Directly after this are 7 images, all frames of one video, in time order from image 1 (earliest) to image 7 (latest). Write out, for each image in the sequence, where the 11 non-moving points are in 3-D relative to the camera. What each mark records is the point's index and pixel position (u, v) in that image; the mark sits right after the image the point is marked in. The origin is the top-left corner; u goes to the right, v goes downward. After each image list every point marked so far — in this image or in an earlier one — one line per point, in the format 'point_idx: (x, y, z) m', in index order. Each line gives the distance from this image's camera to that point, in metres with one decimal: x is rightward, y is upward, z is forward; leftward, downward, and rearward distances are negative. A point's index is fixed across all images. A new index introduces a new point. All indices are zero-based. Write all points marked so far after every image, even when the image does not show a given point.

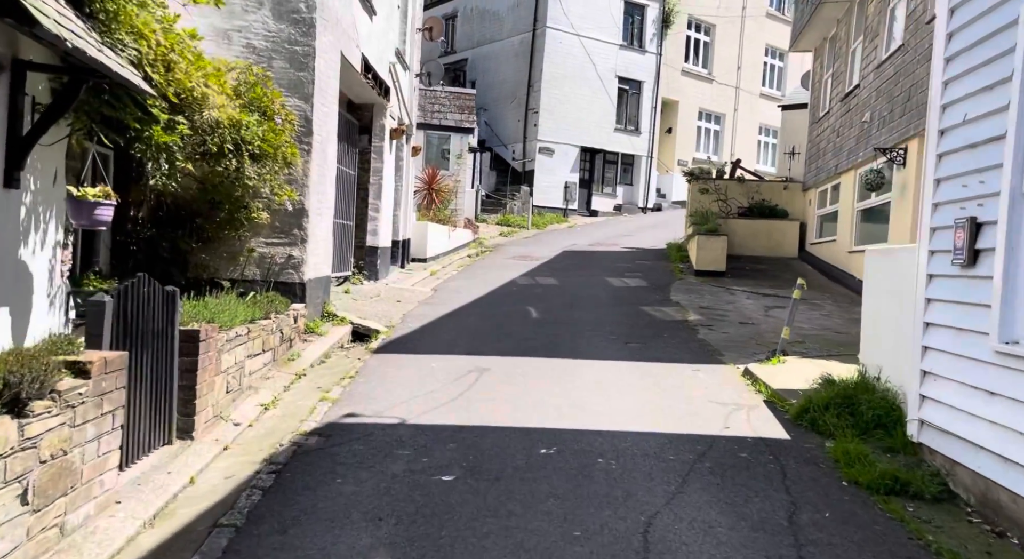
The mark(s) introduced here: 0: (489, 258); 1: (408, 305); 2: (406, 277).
0: (-0.5, +0.5, +18.7) m
1: (-1.5, -0.4, +11.6) m
2: (-1.9, 0.0, +14.5) m
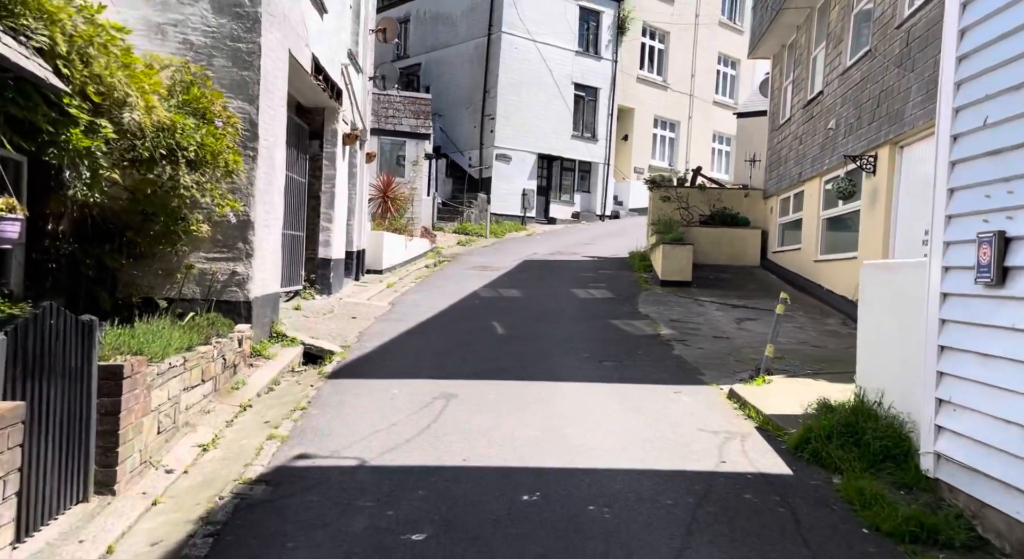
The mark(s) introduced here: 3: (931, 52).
0: (-1.5, +0.2, +18.0) m
1: (-2.0, -0.6, +10.9) m
2: (-2.6, -0.2, +13.8) m
3: (+4.8, +2.6, +9.2) m
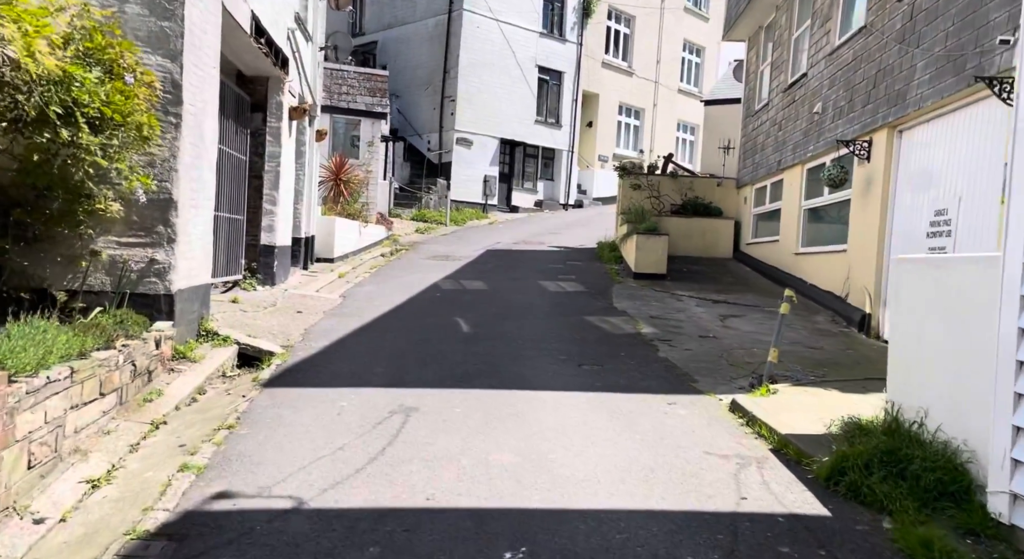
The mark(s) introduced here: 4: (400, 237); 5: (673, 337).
0: (-2.3, +0.5, +16.9) m
1: (-2.4, -0.5, +9.7) m
2: (-3.2, 0.0, +12.6) m
3: (+4.5, +2.7, +8.4) m
4: (-2.8, +1.1, +19.9) m
5: (+1.8, -0.6, +9.0) m
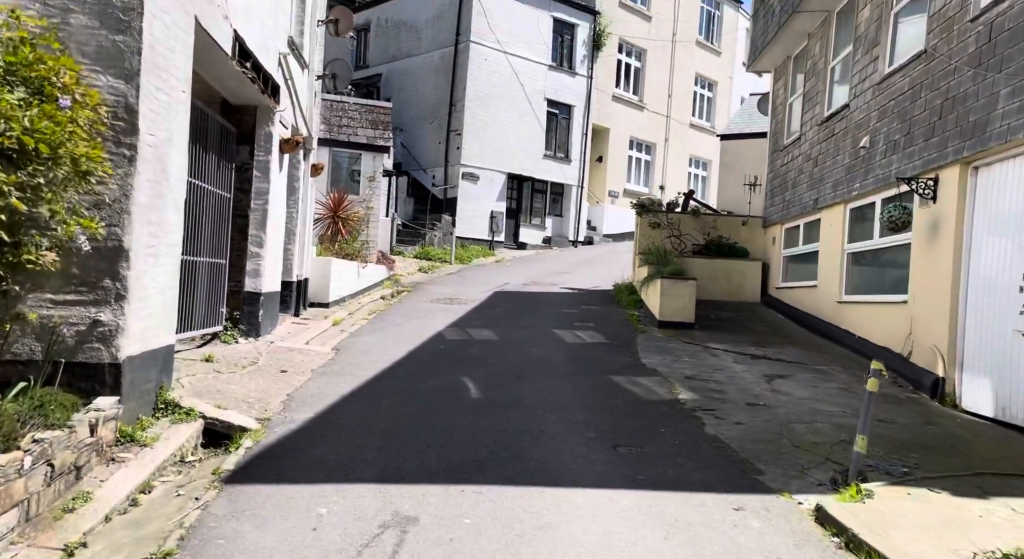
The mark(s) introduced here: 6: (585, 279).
0: (-2.1, -0.4, +15.6) m
1: (-2.3, -1.0, +8.4) m
2: (-3.0, -0.7, +11.3) m
3: (+4.7, +2.1, +7.2) m
4: (-2.6, +0.1, +18.7) m
5: (+2.0, -1.2, +7.7) m
6: (+1.7, 0.0, +19.4) m
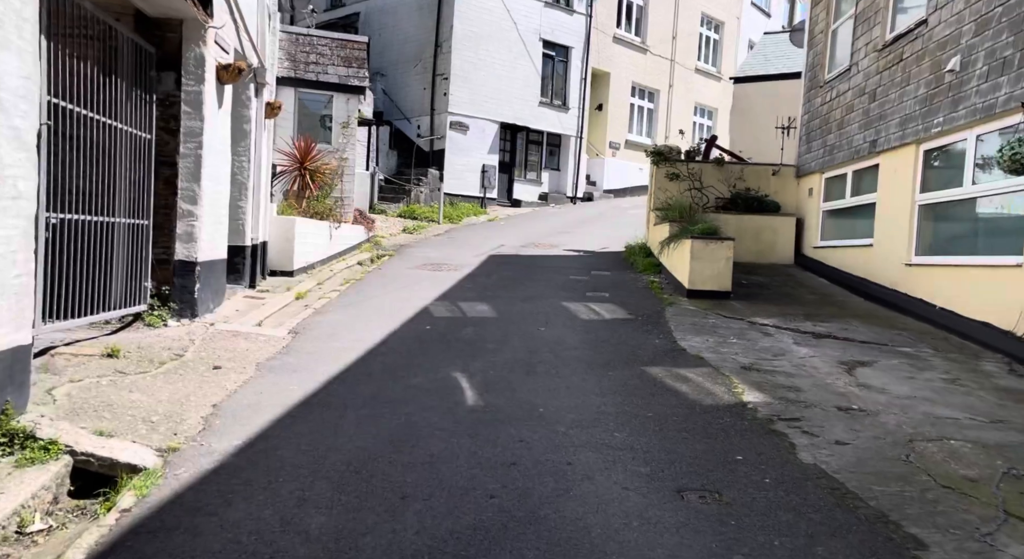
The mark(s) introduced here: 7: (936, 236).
0: (-2.1, +0.2, +13.5) m
1: (-2.2, -0.8, +6.3) m
2: (-3.0, -0.3, +9.2) m
3: (+4.7, +2.4, +5.0) m
4: (-2.6, +0.8, +16.5) m
5: (+2.0, -0.9, +5.7) m
6: (+1.7, +0.9, +17.2) m
7: (+5.0, +0.5, +9.4) m
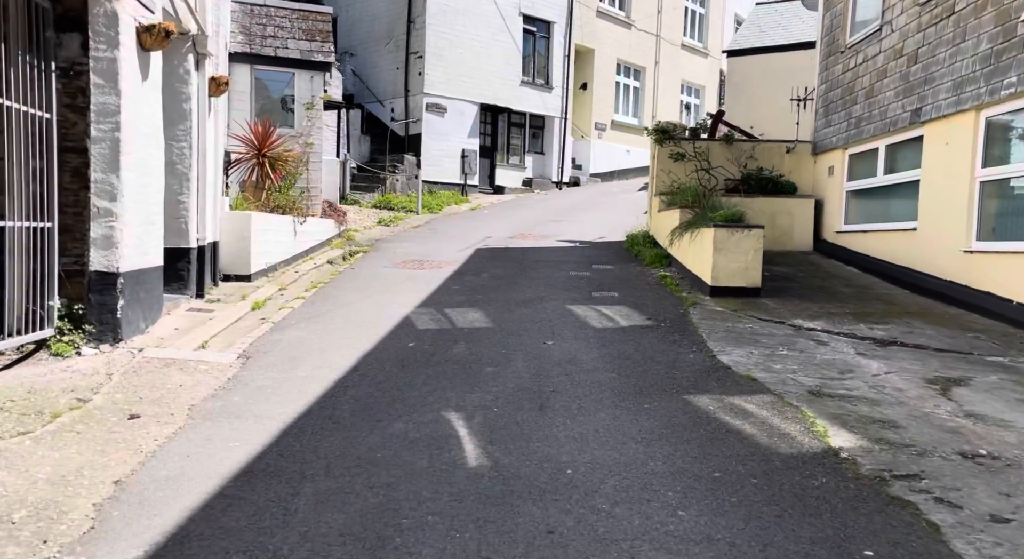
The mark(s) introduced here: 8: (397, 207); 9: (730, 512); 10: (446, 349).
0: (-2.3, +0.2, +11.9) m
1: (-2.1, -0.9, +4.8) m
2: (-3.0, -0.4, +7.6) m
3: (+4.7, +2.4, +3.6) m
4: (-2.9, +0.9, +14.9) m
5: (+2.1, -1.0, +4.2) m
6: (+1.4, +1.0, +15.7) m
7: (+5.0, +0.6, +8.0) m
8: (-2.7, +1.7, +18.6) m
9: (+1.0, -1.1, +3.7) m
10: (-0.6, -0.6, +7.0) m
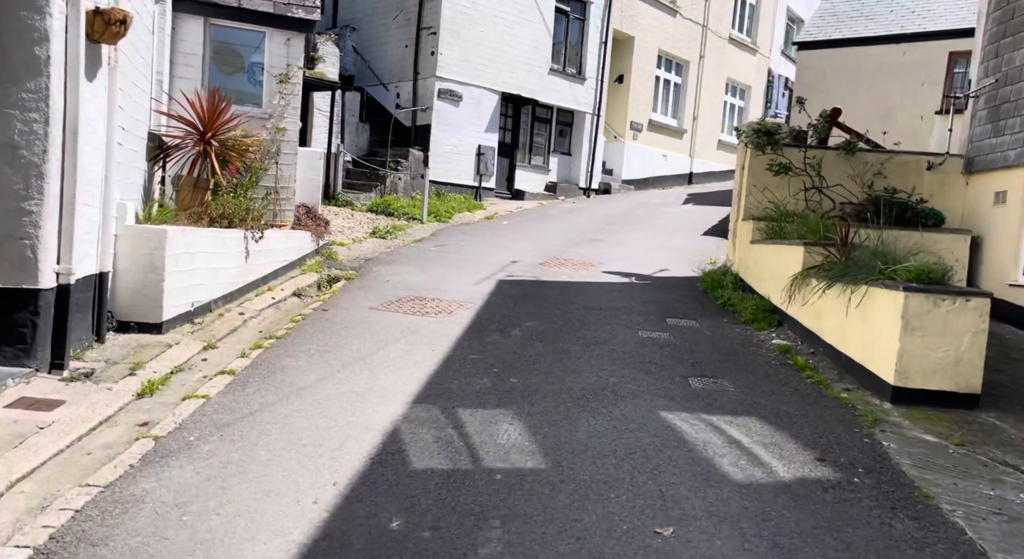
0: (-1.8, -0.3, +8.3) m
1: (-1.8, -1.4, +1.2) m
2: (-2.6, -0.9, +4.1) m
3: (+5.2, +1.6, 0.0) m
4: (-2.4, +0.4, +11.3) m
5: (+2.5, -1.6, +0.7) m
6: (+1.9, +0.4, +12.2) m
7: (+5.4, -0.2, +4.5) m
8: (-2.2, +1.2, +15.0) m
9: (+1.3, -1.7, +0.2) m
10: (-0.2, -1.1, +3.4) m
